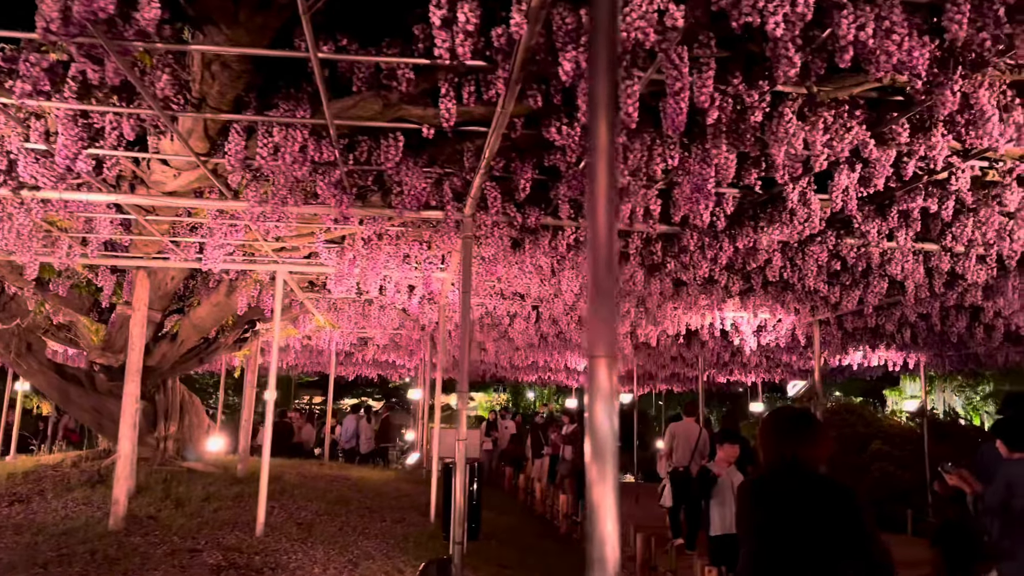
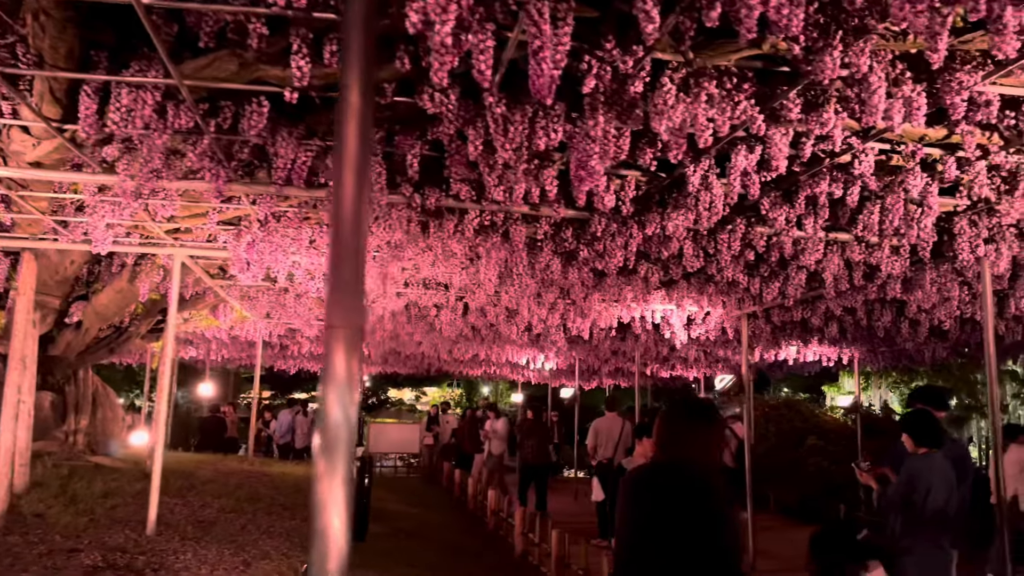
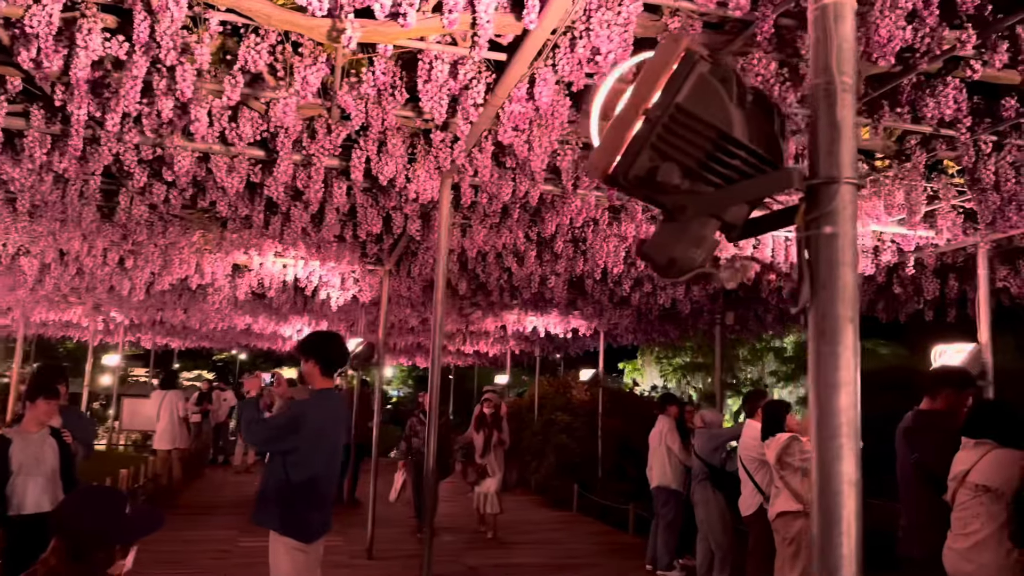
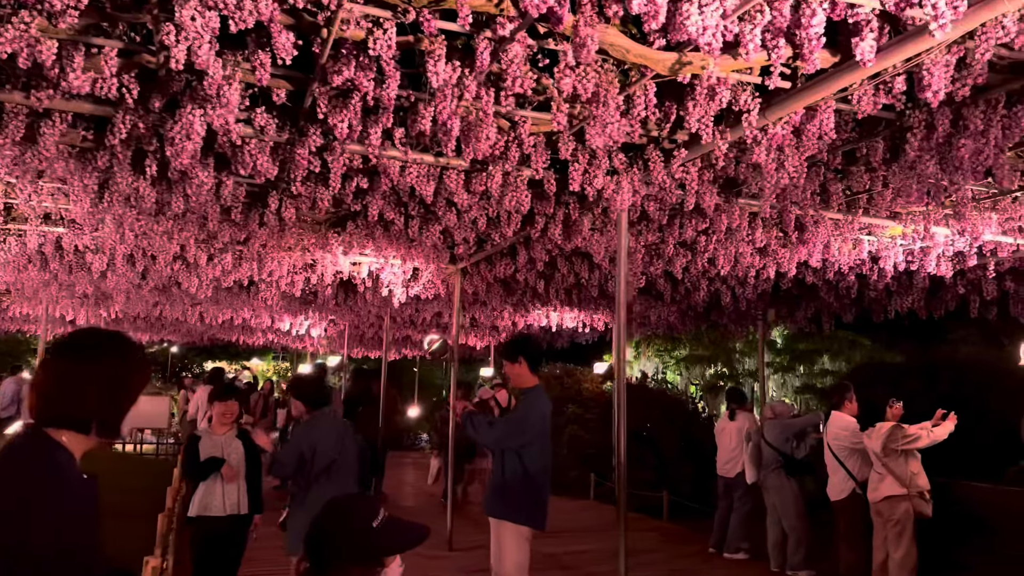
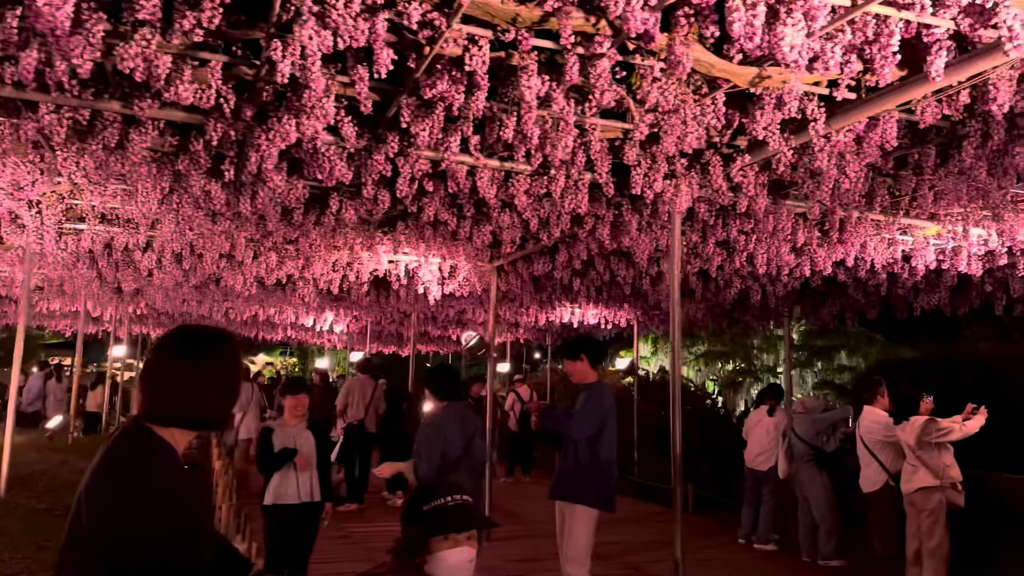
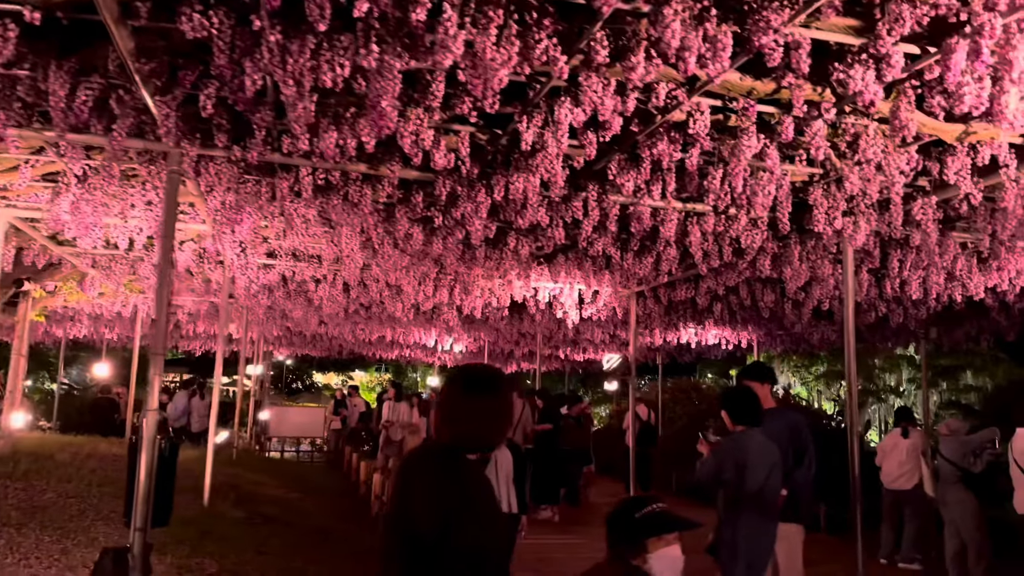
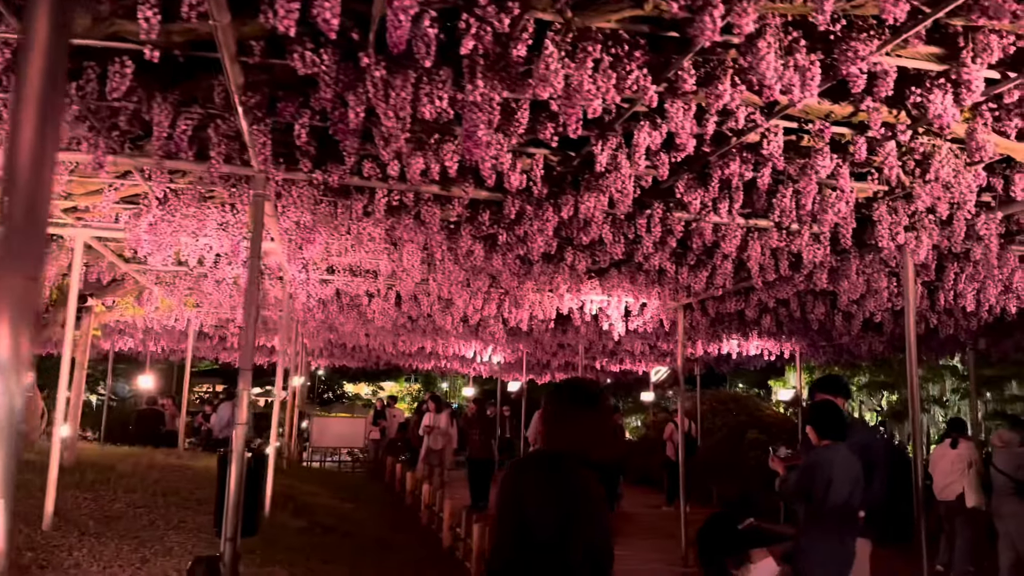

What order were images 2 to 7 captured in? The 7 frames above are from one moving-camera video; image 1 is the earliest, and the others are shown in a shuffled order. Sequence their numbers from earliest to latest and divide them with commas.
2, 7, 6, 5, 4, 3
